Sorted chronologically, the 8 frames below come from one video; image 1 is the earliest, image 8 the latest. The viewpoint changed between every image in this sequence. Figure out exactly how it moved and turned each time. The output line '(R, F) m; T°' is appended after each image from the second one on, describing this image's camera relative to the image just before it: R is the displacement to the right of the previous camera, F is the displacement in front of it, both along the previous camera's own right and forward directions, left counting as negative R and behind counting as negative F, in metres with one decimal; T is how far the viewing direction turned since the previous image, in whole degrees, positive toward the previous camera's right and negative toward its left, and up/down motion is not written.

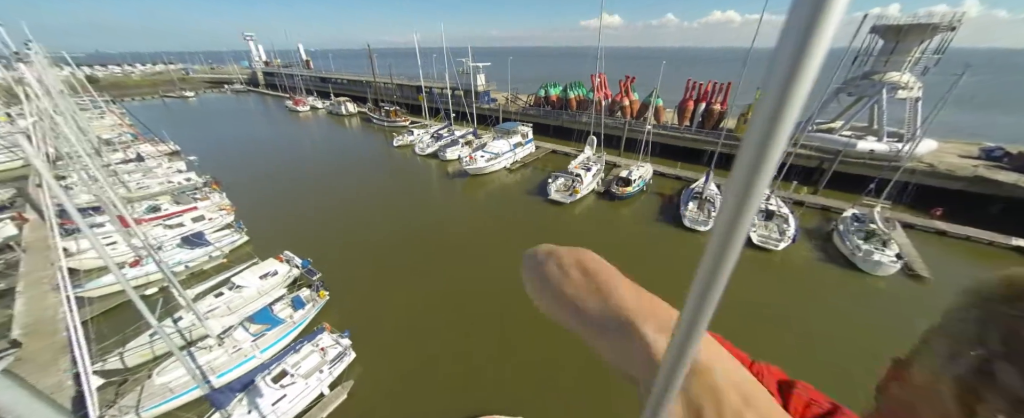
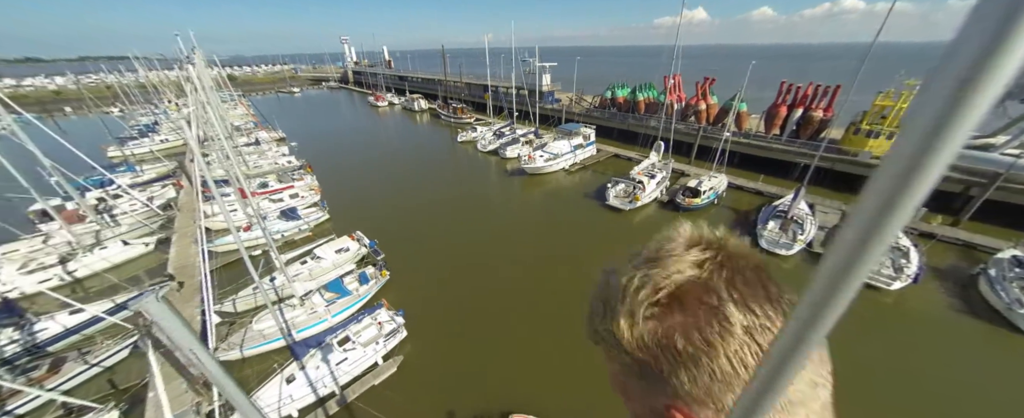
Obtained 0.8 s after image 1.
(+0.3, 0.0) m; -11°
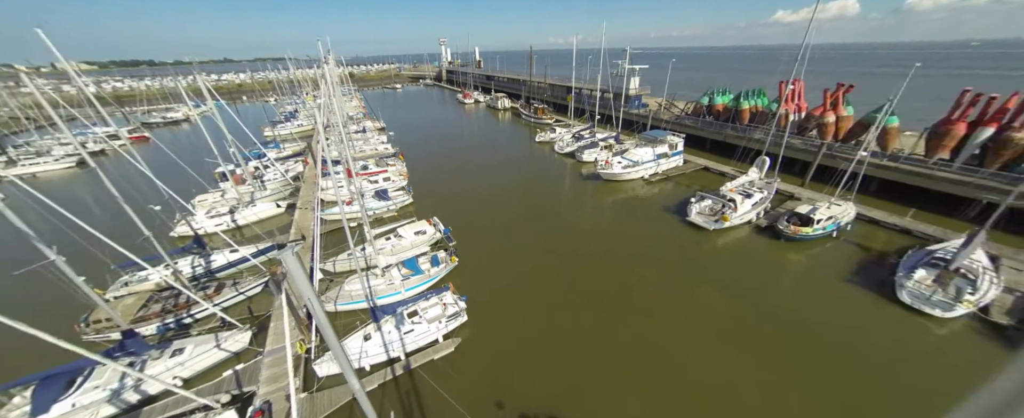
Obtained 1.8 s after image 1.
(+0.5, 0.0) m; -14°
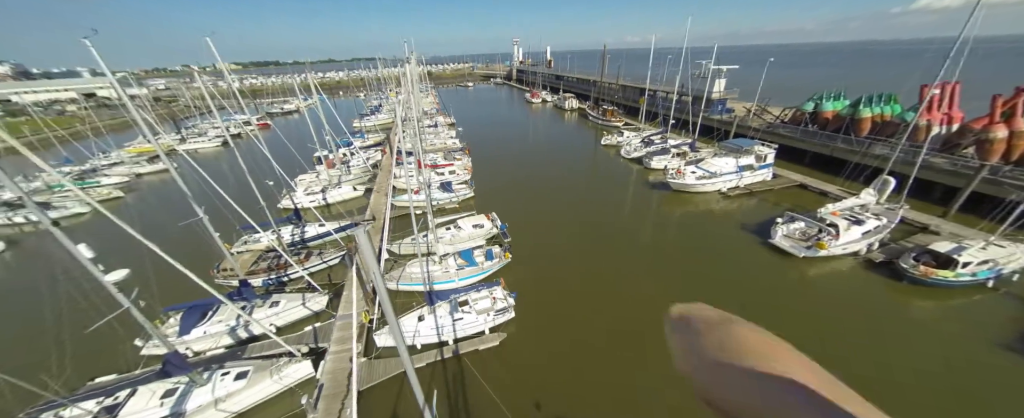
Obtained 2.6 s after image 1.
(+0.4, +0.1) m; -12°
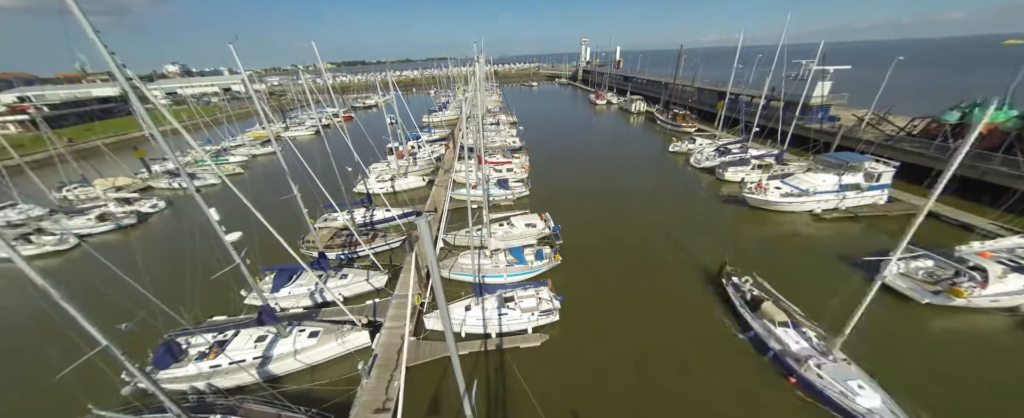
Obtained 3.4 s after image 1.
(+0.3, 0.0) m; -11°
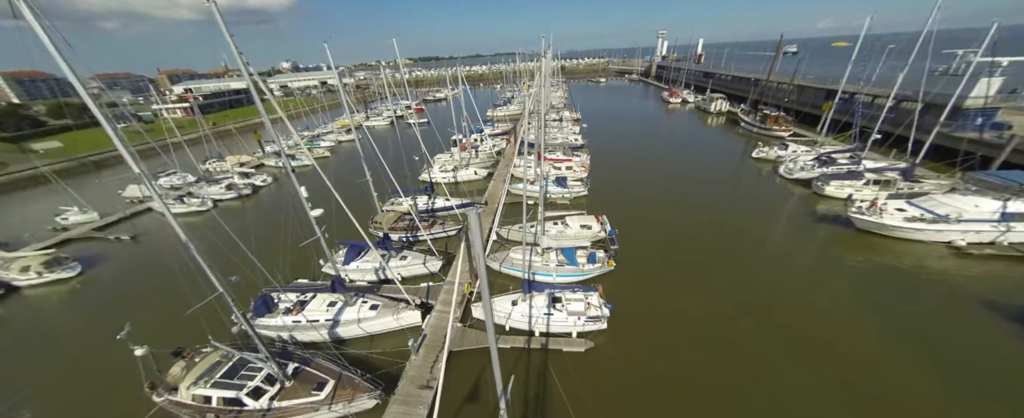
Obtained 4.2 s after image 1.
(+0.4, +0.2) m; -12°
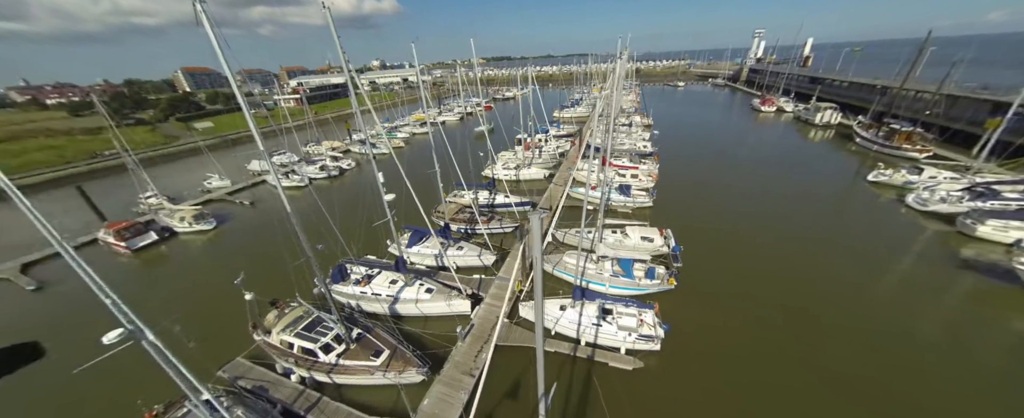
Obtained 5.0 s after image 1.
(+0.3, +0.1) m; -12°
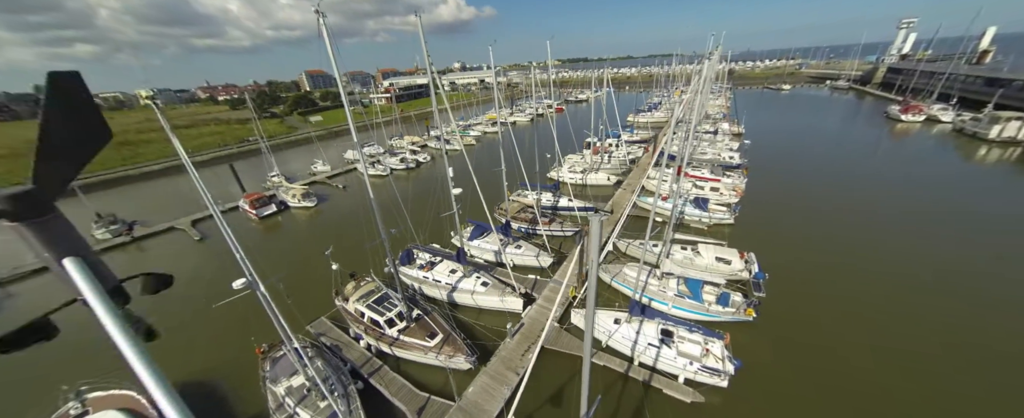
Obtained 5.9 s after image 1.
(+0.3, +0.1) m; -12°
